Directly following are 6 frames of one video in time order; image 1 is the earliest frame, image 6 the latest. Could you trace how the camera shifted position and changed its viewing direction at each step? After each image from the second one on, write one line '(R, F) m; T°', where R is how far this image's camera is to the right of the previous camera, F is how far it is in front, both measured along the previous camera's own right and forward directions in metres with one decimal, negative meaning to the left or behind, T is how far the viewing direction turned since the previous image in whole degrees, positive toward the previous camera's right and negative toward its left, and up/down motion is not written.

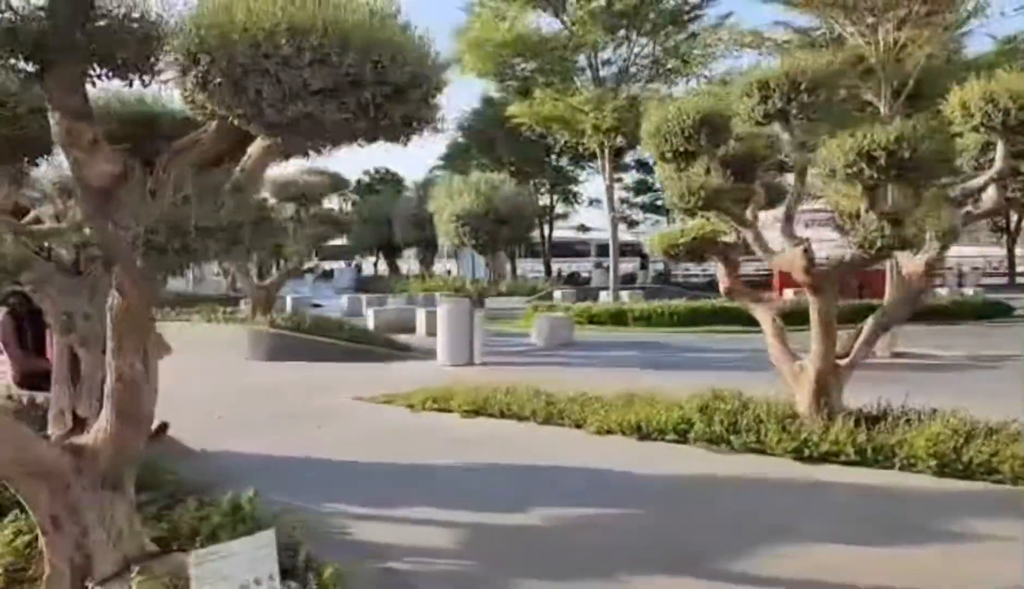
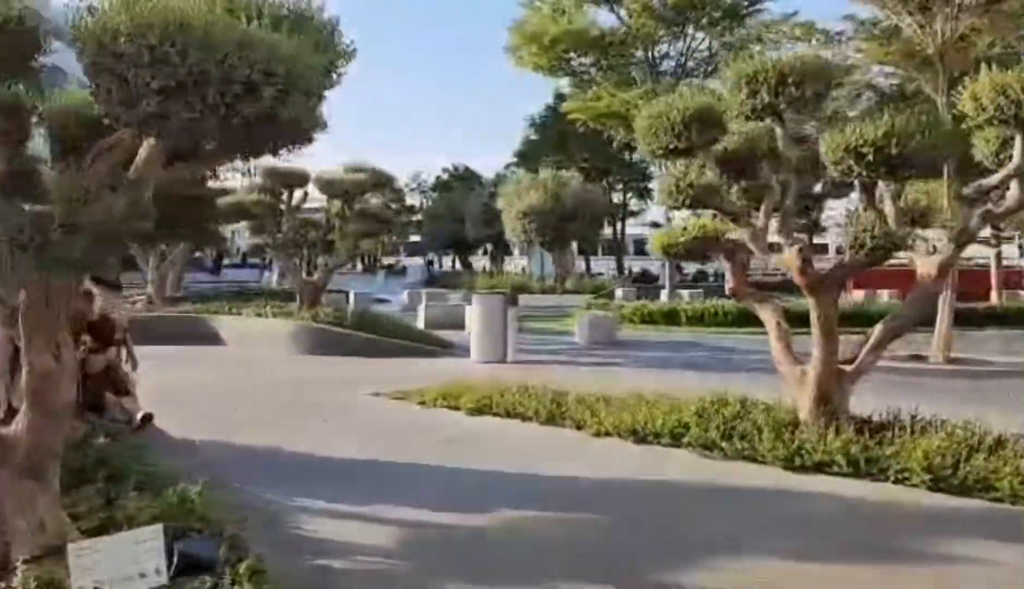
(+0.8, +0.1) m; -6°
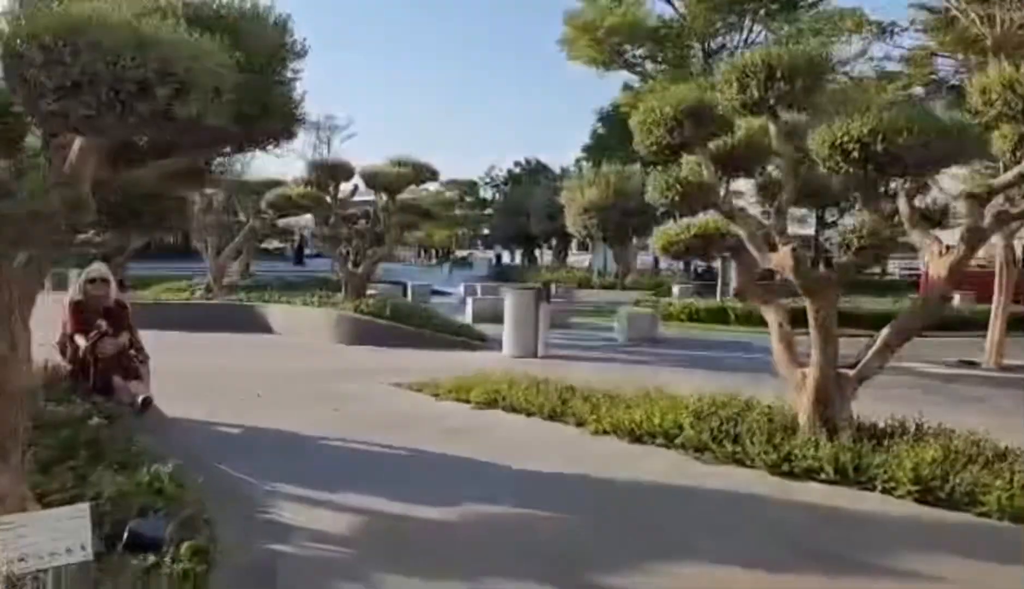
(+0.7, 0.0) m; -5°
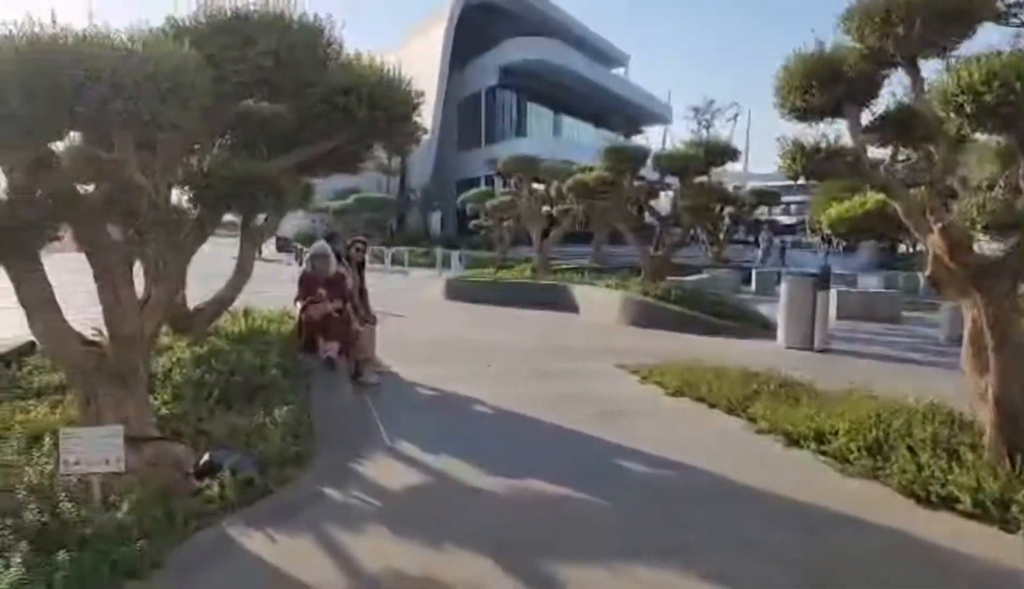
(+2.2, +0.5) m; -27°
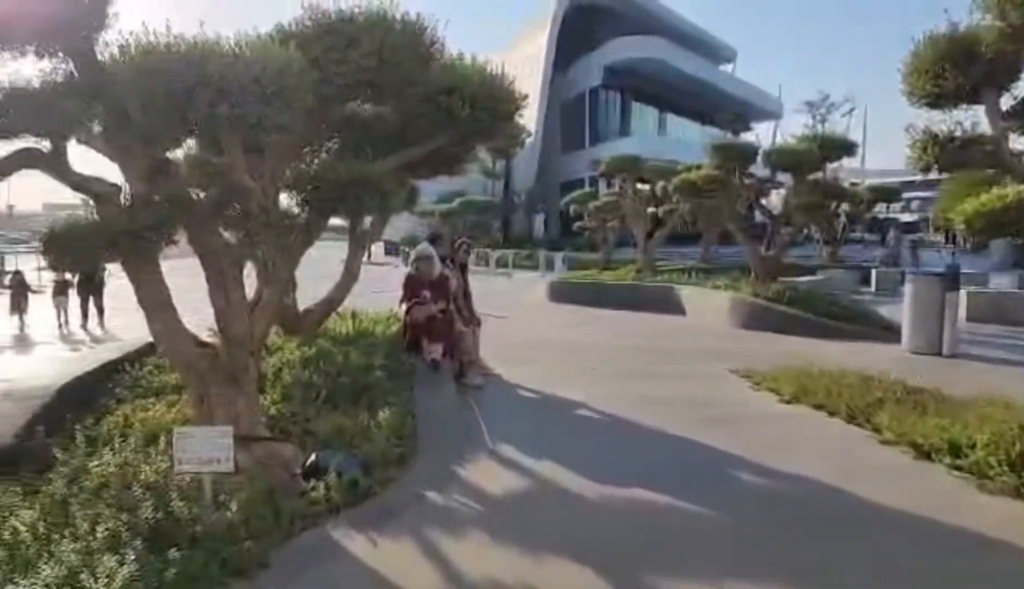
(0.0, +0.2) m; -7°
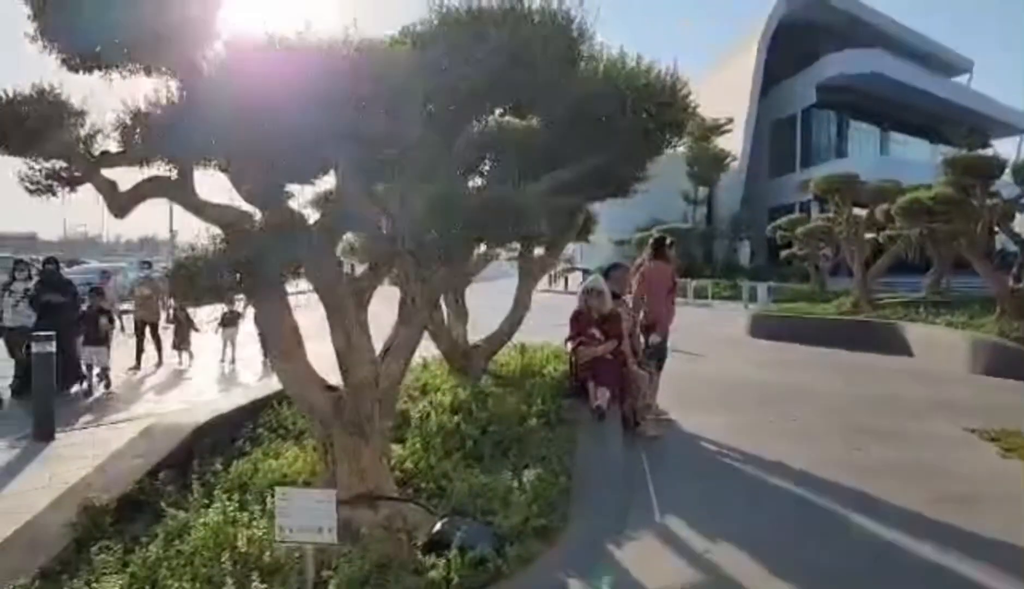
(+0.2, +1.0) m; -14°
